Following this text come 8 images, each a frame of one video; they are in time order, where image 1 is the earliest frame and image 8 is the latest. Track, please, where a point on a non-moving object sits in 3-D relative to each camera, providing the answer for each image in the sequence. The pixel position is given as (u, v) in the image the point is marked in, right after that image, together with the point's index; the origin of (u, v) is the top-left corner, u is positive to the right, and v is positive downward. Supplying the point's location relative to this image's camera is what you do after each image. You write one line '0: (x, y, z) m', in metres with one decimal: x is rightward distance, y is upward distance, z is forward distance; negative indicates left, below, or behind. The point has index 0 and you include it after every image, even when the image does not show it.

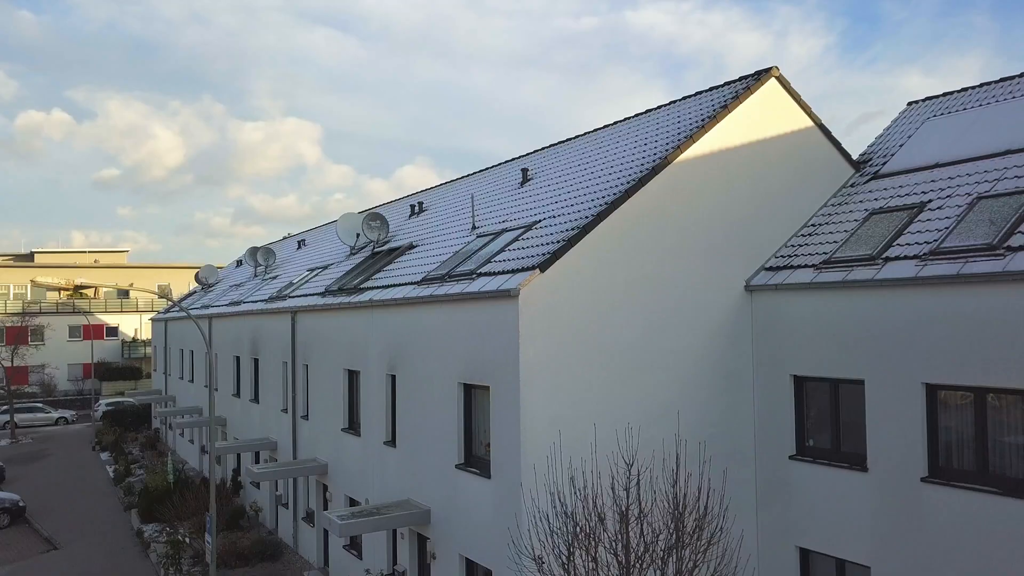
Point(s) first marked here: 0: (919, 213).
0: (+4.2, +0.8, +7.3) m
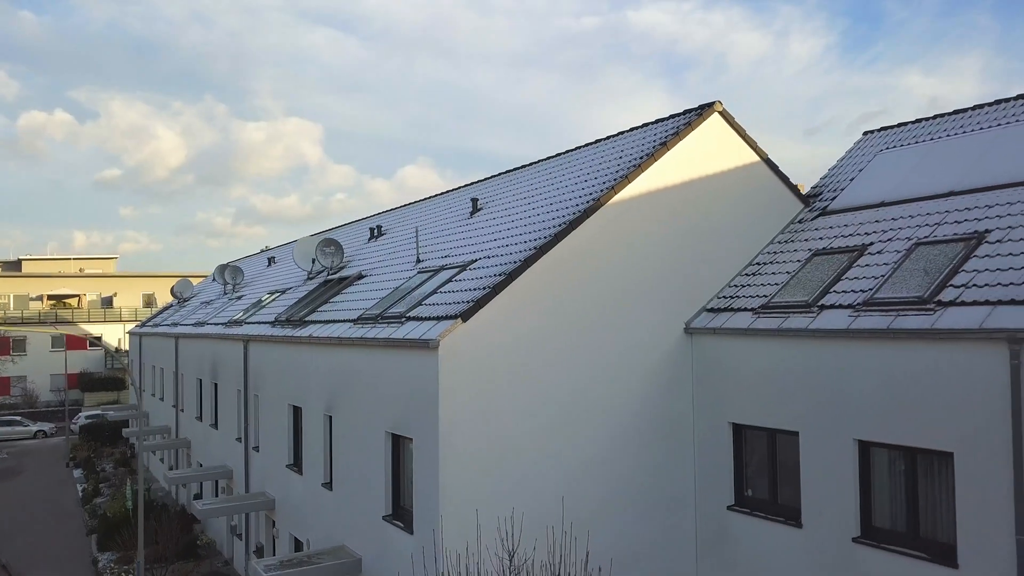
0: (+3.5, +0.3, +7.1) m
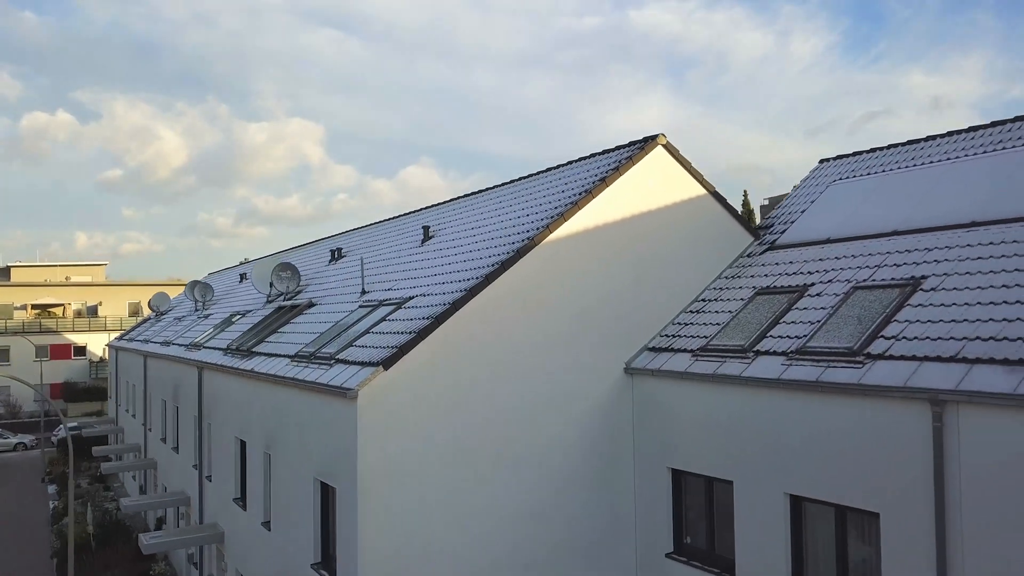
0: (+2.8, -0.1, +6.9) m
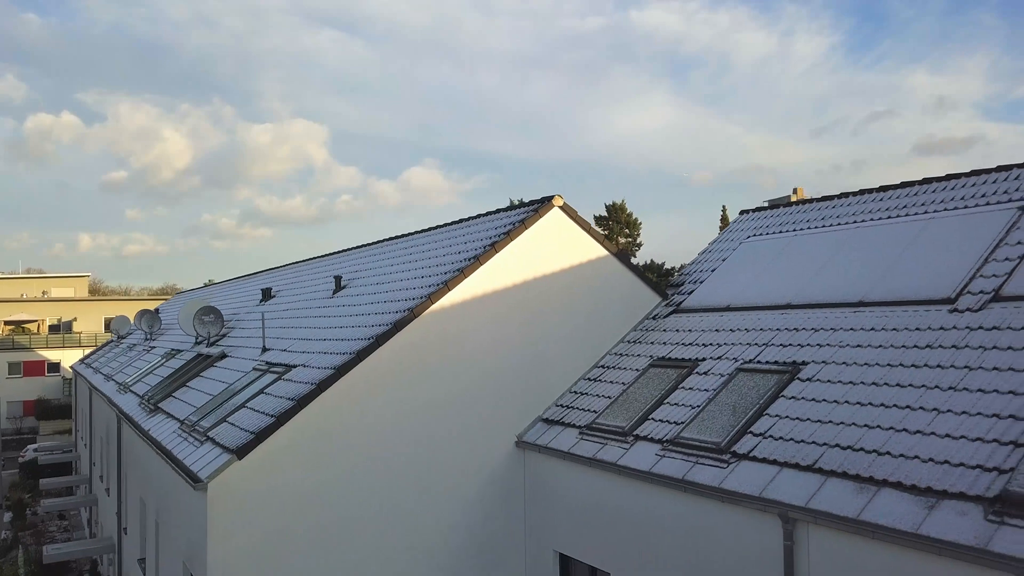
0: (+1.6, -0.8, +6.6) m
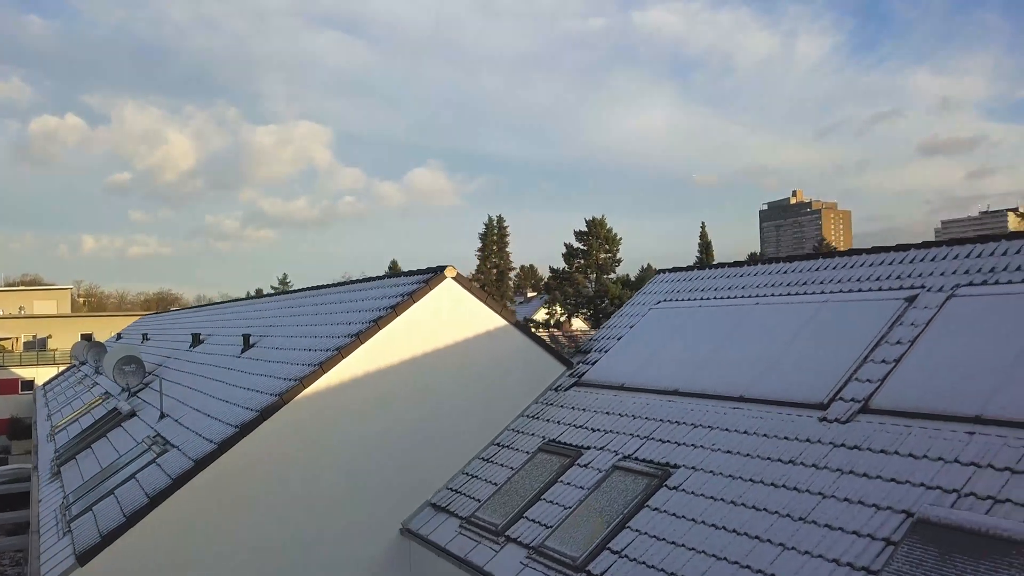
0: (+0.5, -1.6, +6.2) m
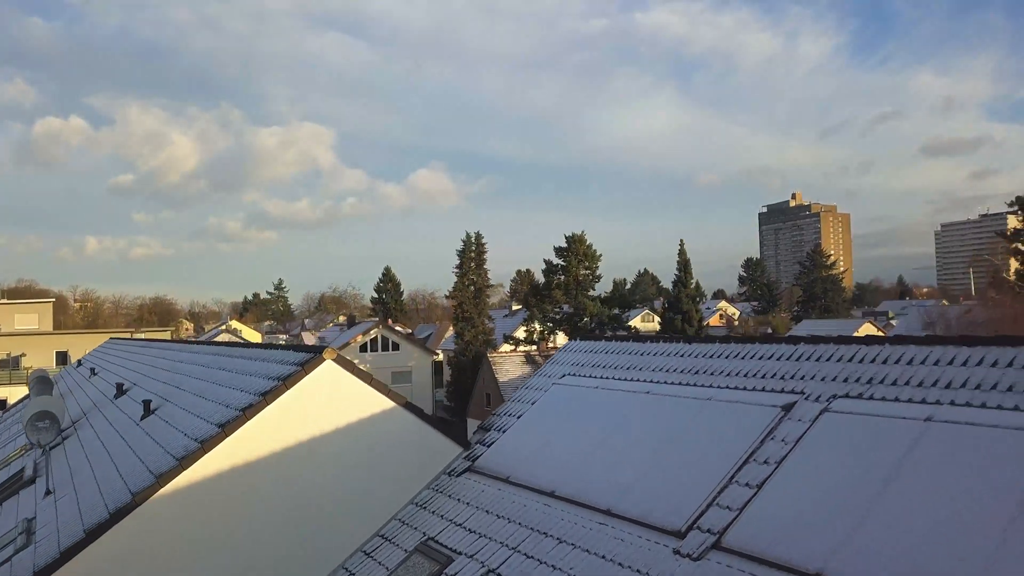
0: (-0.6, -2.3, +5.8) m
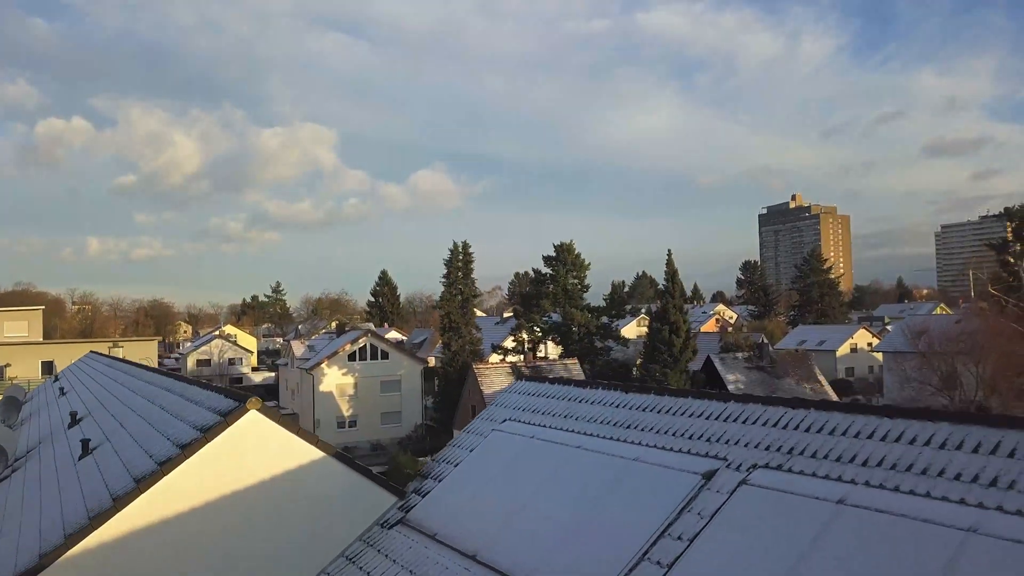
0: (-1.2, -2.8, +5.6) m
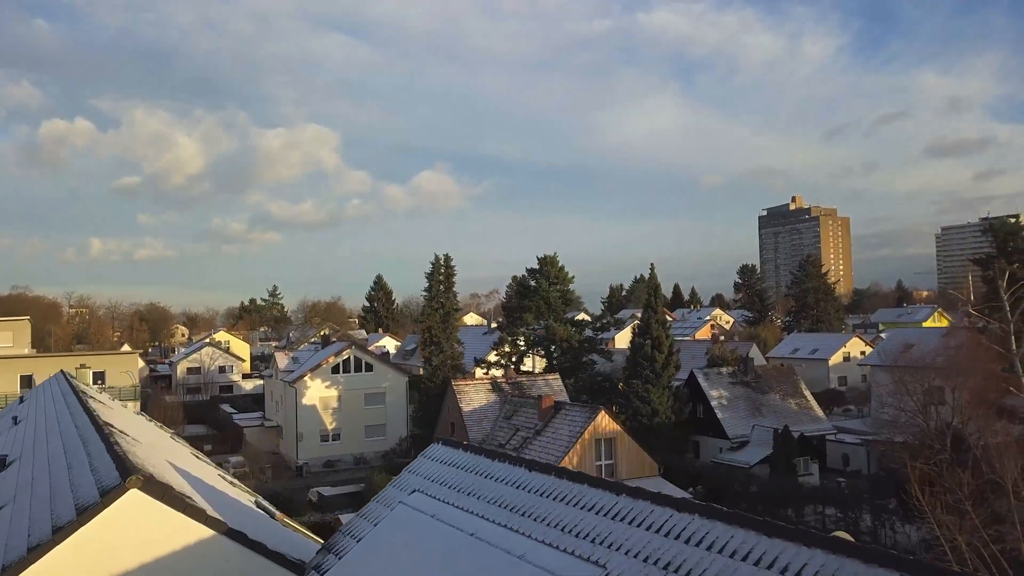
0: (-2.2, -3.4, +5.2) m
